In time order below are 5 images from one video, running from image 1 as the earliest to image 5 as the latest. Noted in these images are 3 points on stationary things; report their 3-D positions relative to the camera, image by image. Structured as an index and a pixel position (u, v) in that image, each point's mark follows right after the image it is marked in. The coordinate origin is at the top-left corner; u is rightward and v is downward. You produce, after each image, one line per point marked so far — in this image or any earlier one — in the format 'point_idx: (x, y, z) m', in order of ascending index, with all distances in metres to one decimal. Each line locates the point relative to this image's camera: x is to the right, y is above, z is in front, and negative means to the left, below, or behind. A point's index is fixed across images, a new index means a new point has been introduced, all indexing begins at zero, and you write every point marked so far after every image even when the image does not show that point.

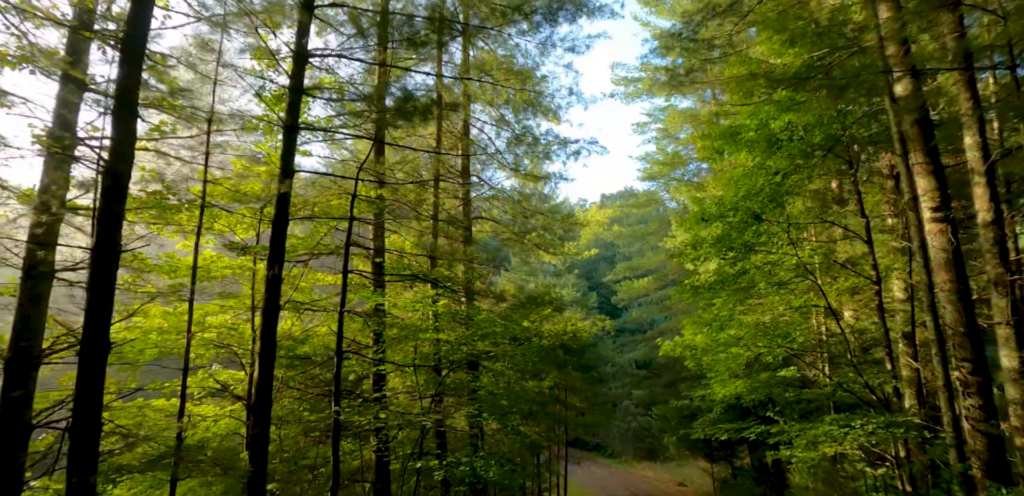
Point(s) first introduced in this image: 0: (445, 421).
0: (-0.8, -2.0, +7.6) m
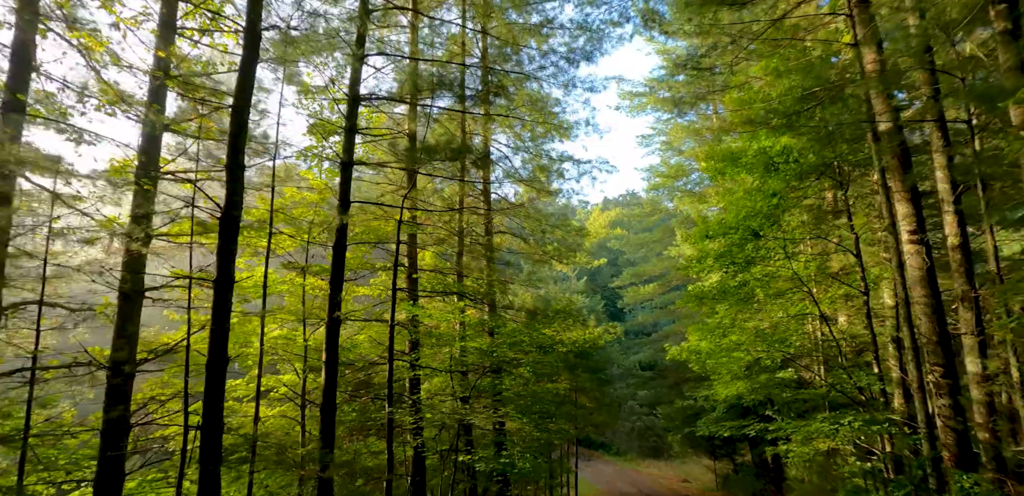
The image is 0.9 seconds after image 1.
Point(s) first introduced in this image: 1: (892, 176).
0: (-0.5, -2.3, +8.5) m
1: (+4.4, +0.8, +7.4) m
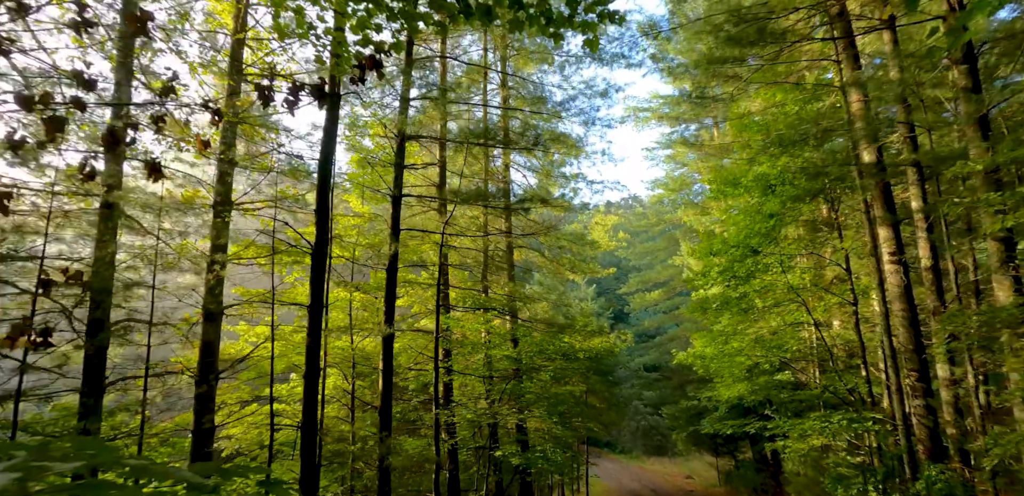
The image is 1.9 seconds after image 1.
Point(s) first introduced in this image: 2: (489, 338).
0: (-0.1, -2.5, +9.5) m
1: (+4.8, +0.6, +8.4) m
2: (-0.4, -1.5, +10.5) m
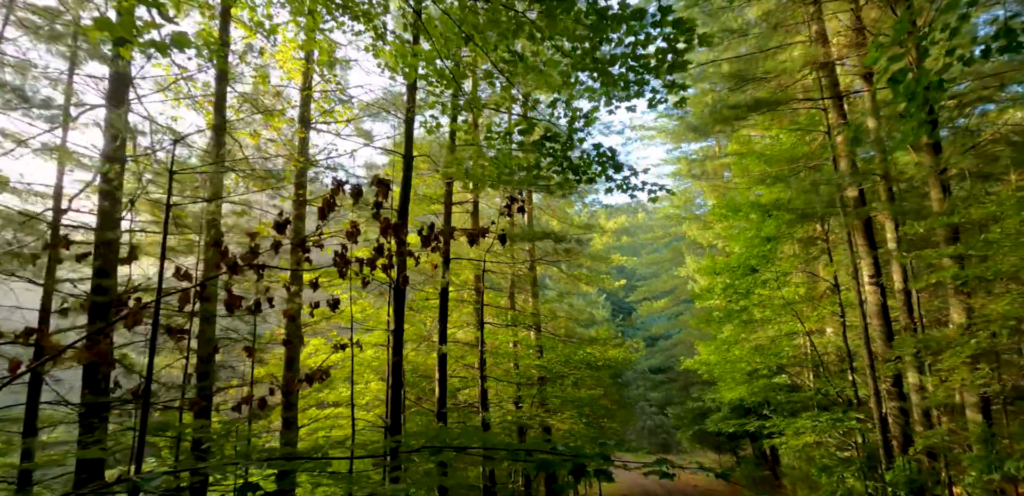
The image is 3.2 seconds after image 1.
0: (+0.4, -2.9, +10.8) m
1: (+5.2, +0.2, +9.7) m
2: (+0.1, -1.9, +11.8) m
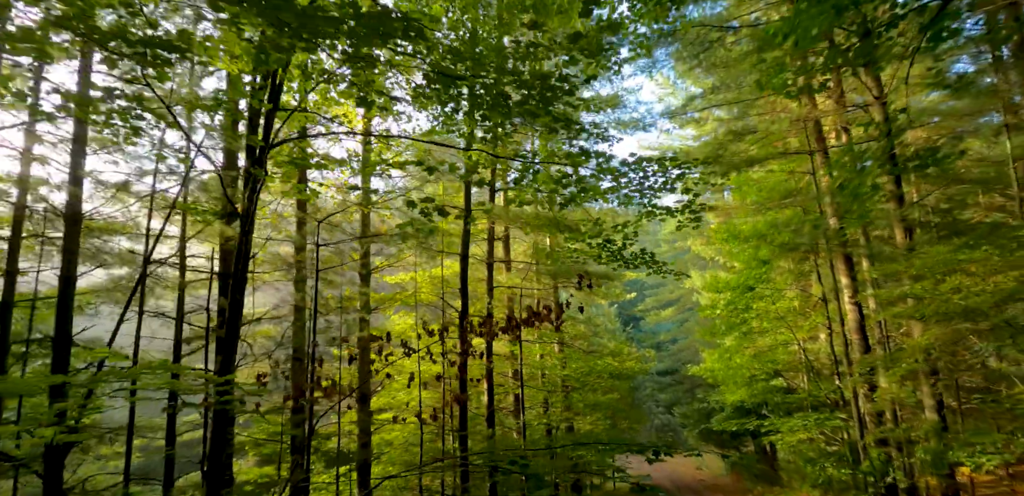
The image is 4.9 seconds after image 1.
0: (+1.0, -3.4, +12.5) m
1: (+5.8, -0.2, +11.4) m
2: (+0.7, -2.4, +13.5) m
